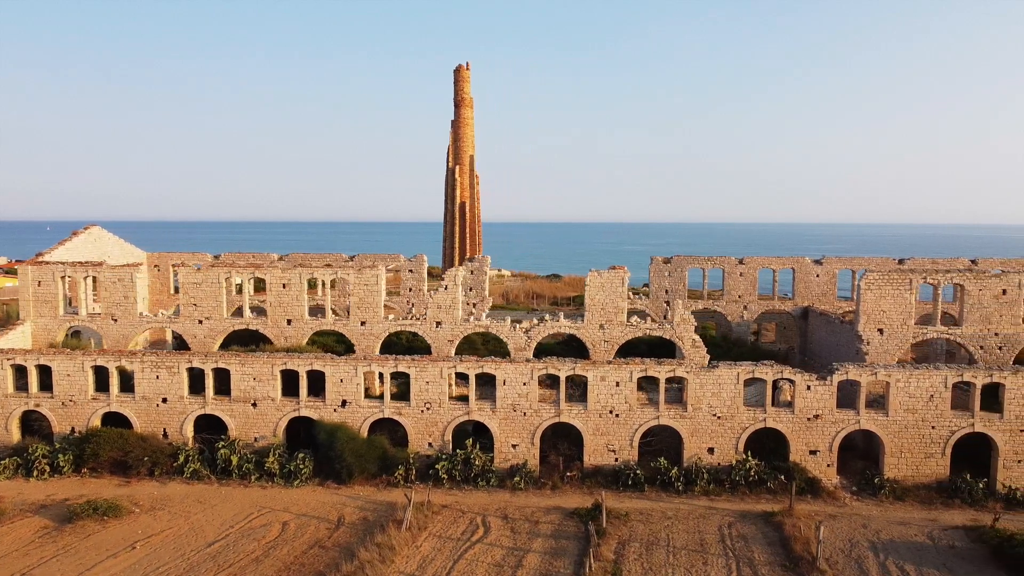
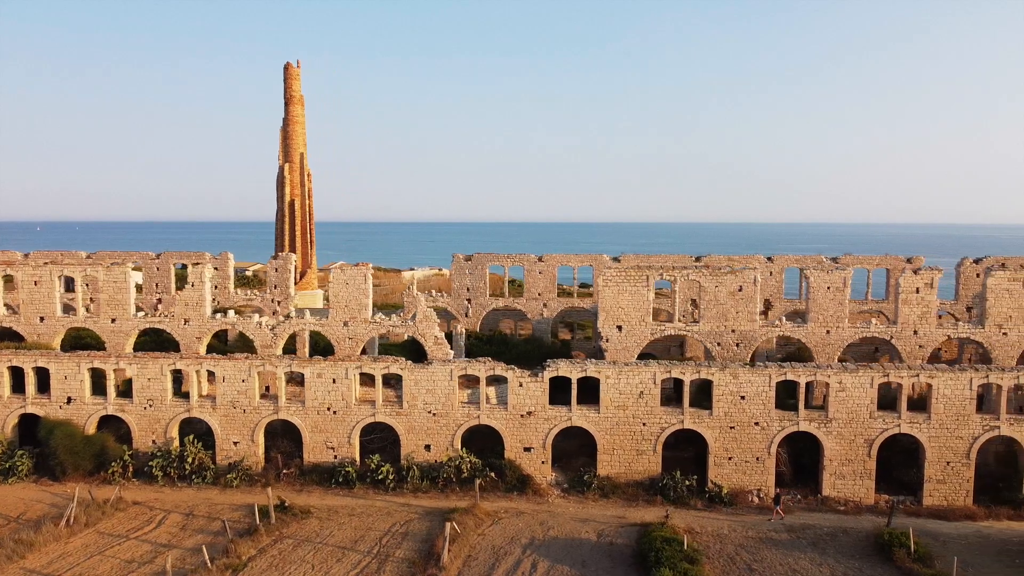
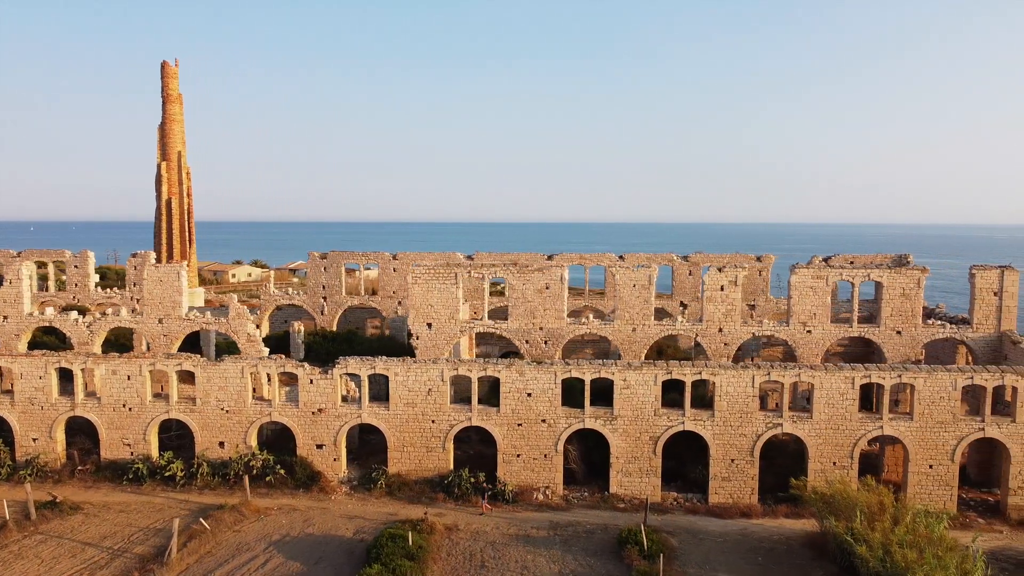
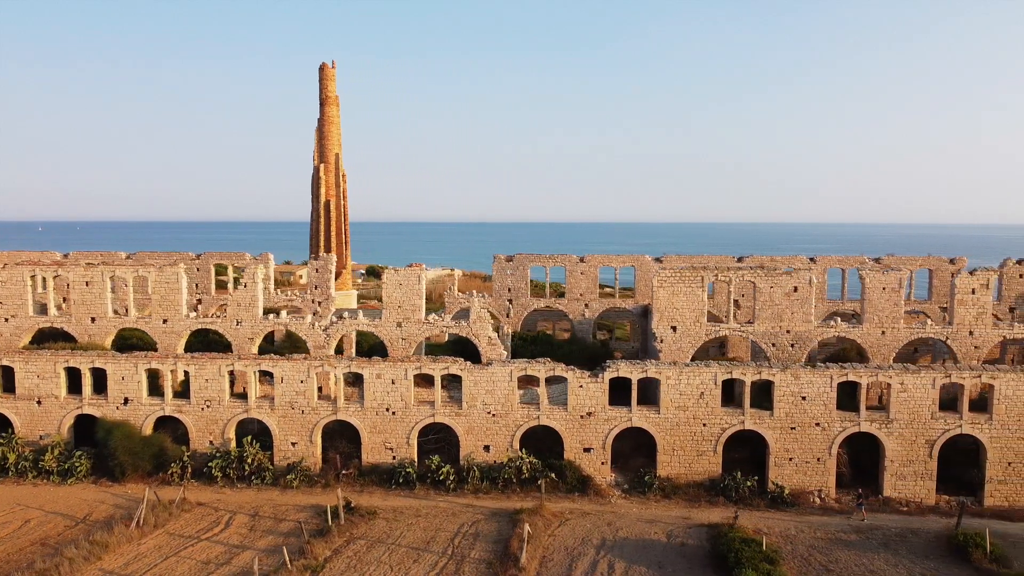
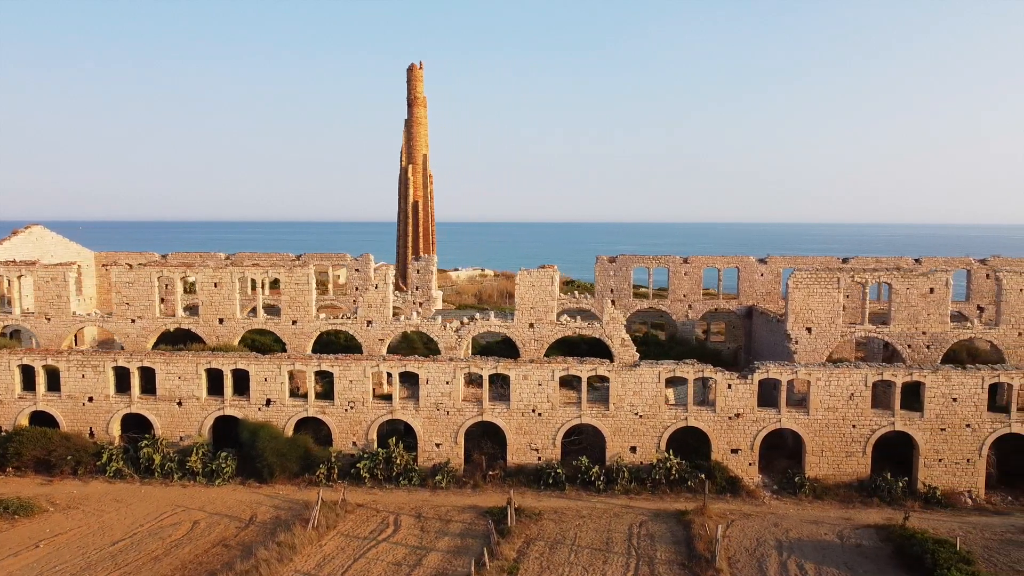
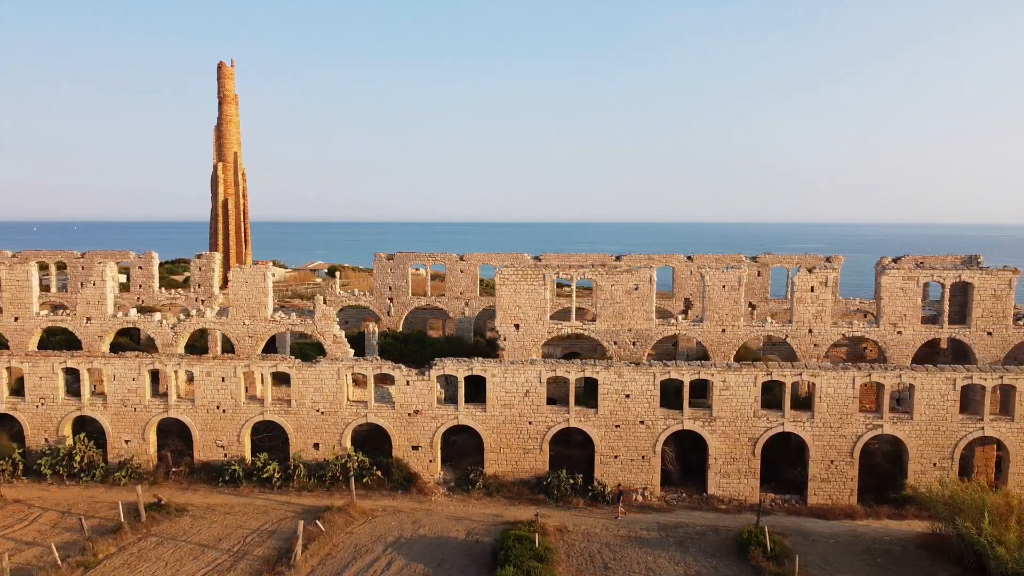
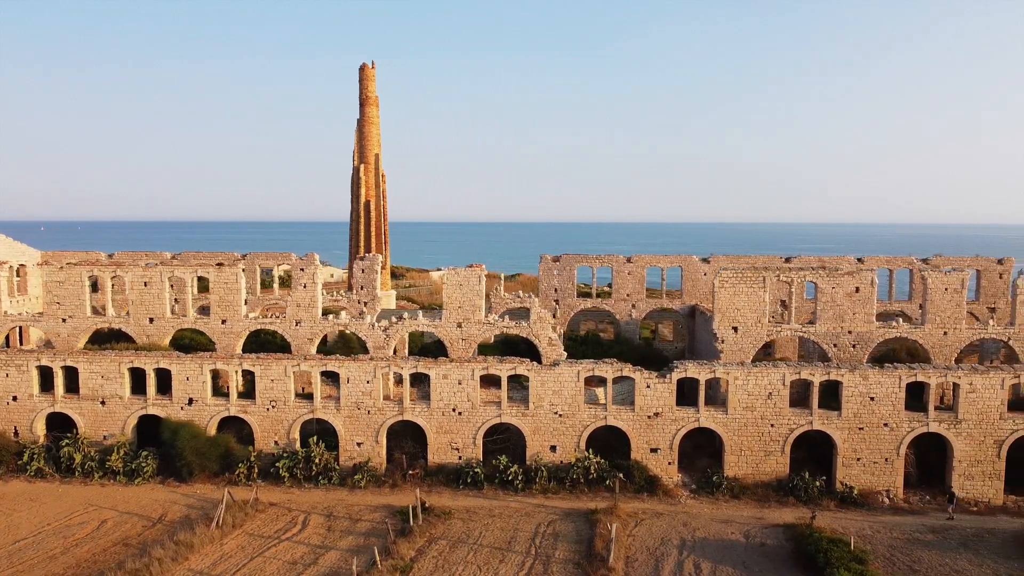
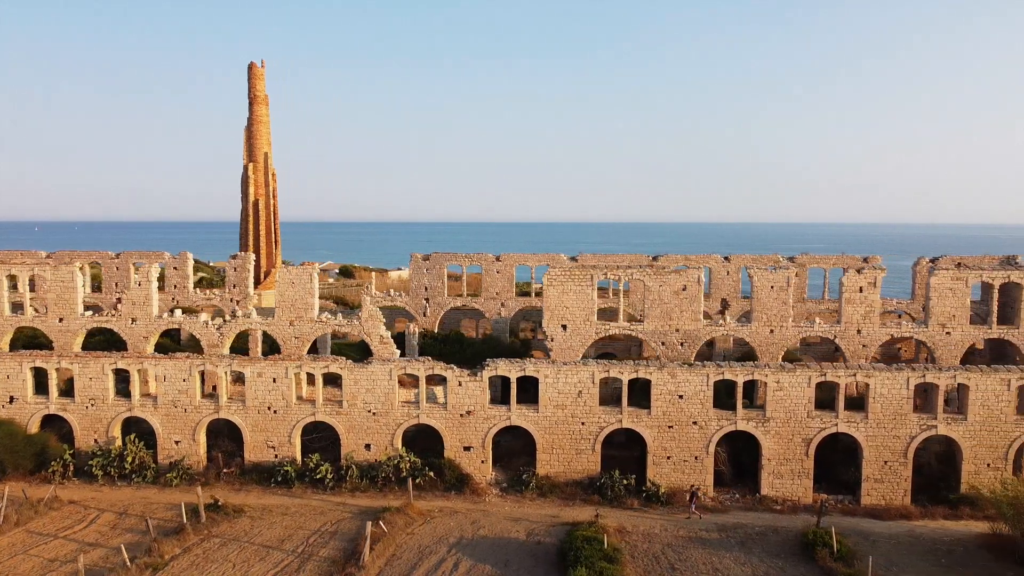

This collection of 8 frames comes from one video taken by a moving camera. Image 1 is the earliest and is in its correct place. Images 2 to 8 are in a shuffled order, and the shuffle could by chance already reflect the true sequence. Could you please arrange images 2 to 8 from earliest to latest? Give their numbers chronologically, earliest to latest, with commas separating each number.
5, 7, 4, 2, 8, 6, 3
